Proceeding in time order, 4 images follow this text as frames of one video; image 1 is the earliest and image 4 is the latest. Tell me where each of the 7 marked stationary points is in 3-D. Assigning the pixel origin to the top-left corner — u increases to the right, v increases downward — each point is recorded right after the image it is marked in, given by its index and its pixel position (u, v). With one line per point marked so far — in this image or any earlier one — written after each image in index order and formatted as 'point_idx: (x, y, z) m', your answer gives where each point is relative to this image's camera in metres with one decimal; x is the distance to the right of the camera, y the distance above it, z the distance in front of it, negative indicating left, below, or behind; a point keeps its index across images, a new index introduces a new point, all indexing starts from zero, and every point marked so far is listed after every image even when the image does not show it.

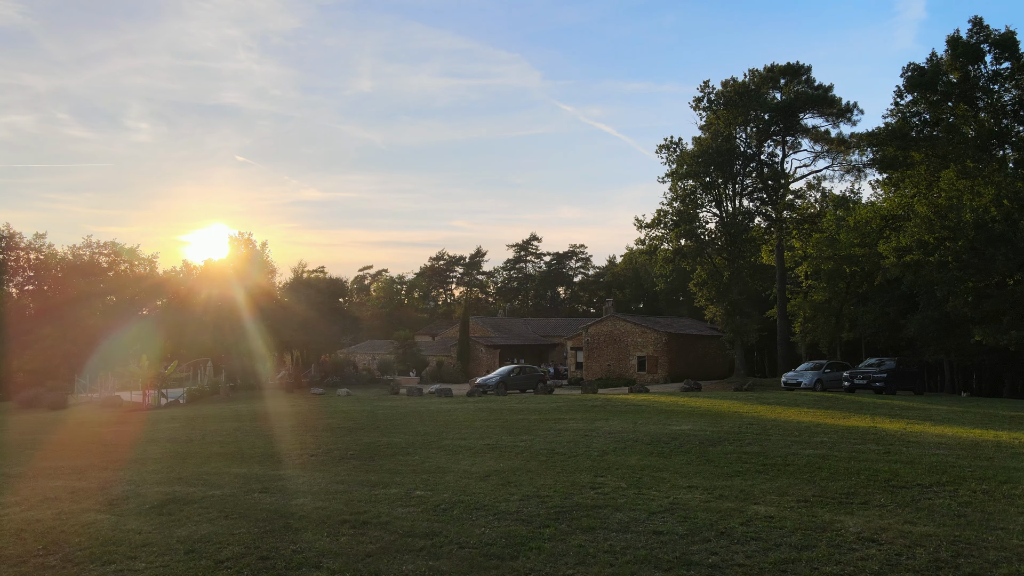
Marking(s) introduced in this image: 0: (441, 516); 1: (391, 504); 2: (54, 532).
0: (-0.6, -2.1, +6.5) m
1: (-1.1, -2.1, +7.1) m
2: (-4.1, -2.2, +6.4) m
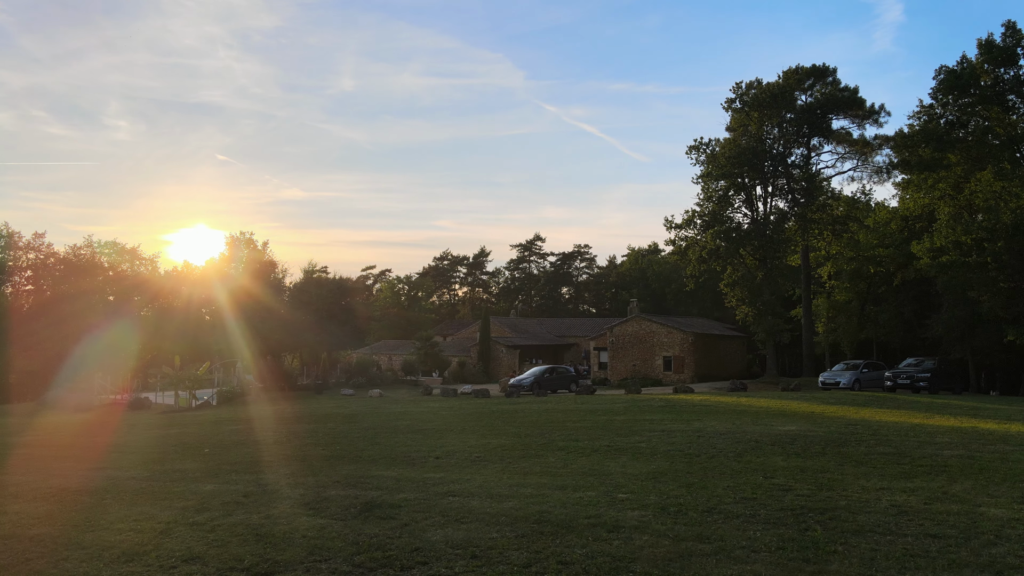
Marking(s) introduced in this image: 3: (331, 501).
0: (+1.6, -2.1, +6.5) m
1: (+1.0, -2.2, +7.0) m
2: (-1.9, -2.2, +6.3) m
3: (-2.0, -2.4, +8.1) m
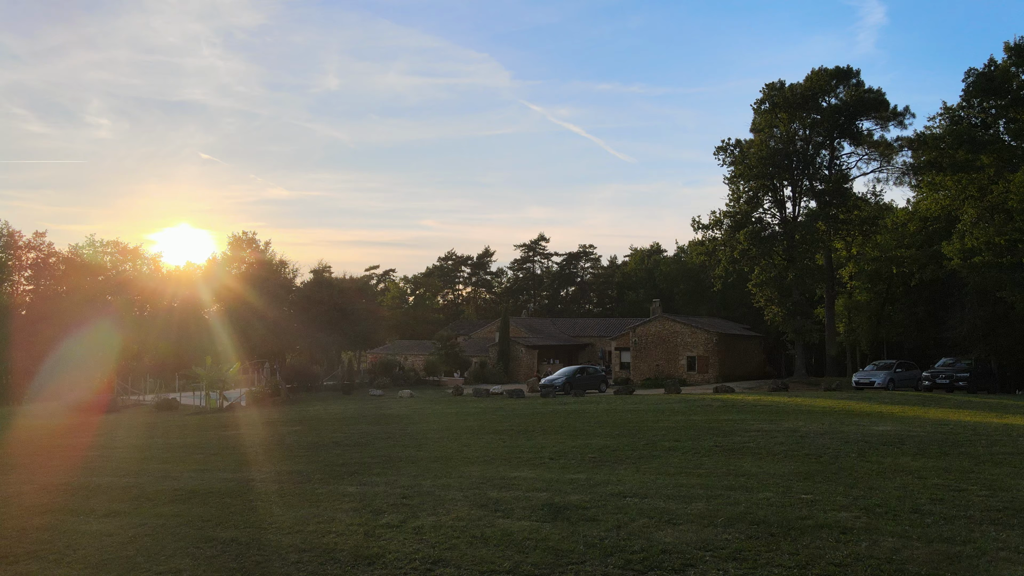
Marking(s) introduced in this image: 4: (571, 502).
0: (+3.5, -2.1, +6.5) m
1: (+3.0, -2.2, +7.1) m
2: (+0.1, -2.2, +6.3) m
3: (-0.1, -2.4, +8.1) m
4: (+0.6, -2.3, +7.8) m
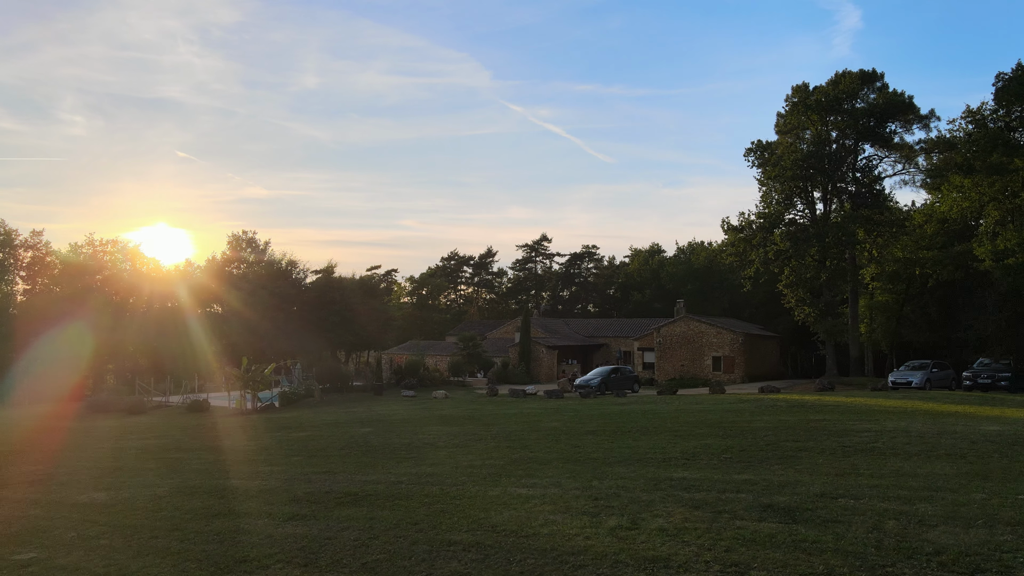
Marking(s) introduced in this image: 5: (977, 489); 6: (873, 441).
0: (+5.9, -2.1, +6.5) m
1: (+5.3, -2.2, +7.1) m
2: (+2.4, -2.2, +6.3) m
3: (+2.2, -2.4, +8.0) m
4: (+3.0, -2.3, +7.8) m
5: (+5.3, -2.3, +8.3) m
6: (+6.4, -2.7, +12.8) m
